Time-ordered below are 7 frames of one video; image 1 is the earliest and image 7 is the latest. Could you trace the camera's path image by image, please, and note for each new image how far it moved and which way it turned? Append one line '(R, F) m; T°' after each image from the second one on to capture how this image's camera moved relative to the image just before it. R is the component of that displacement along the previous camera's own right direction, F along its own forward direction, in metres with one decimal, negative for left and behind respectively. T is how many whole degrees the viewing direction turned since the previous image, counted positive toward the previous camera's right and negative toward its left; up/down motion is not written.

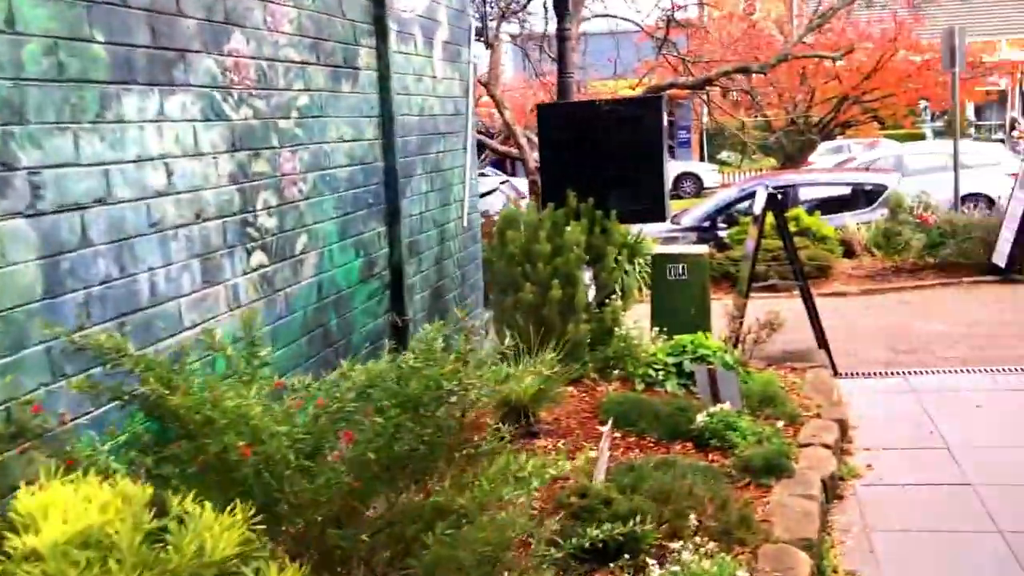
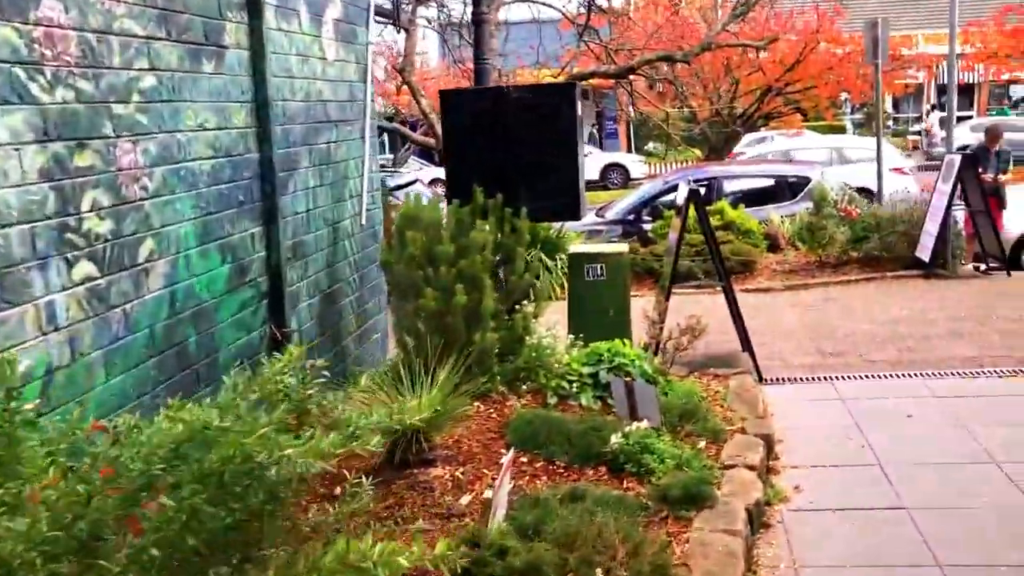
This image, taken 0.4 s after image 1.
(+0.2, +0.5) m; +4°
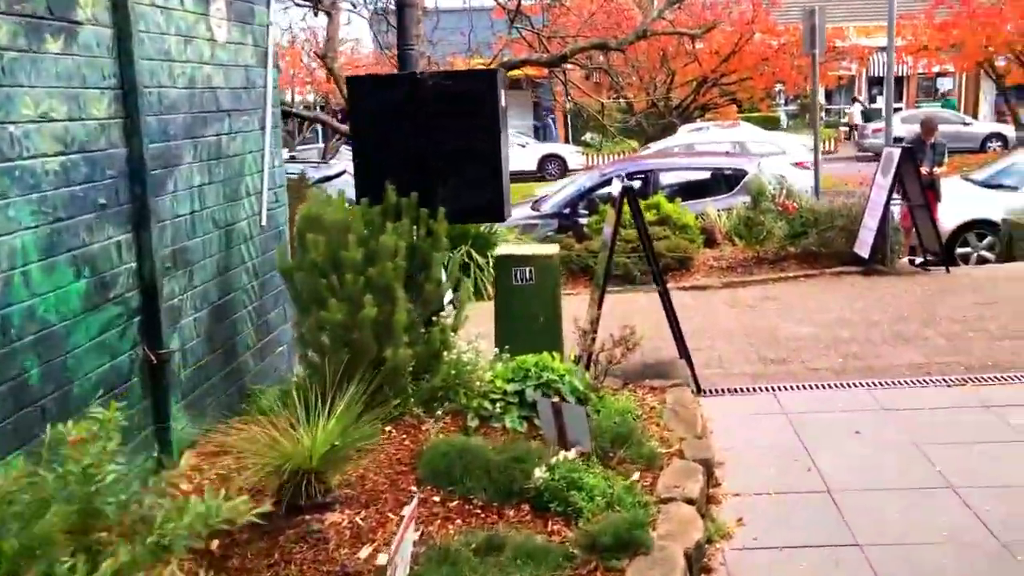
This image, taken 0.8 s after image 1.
(+0.1, +0.5) m; +4°
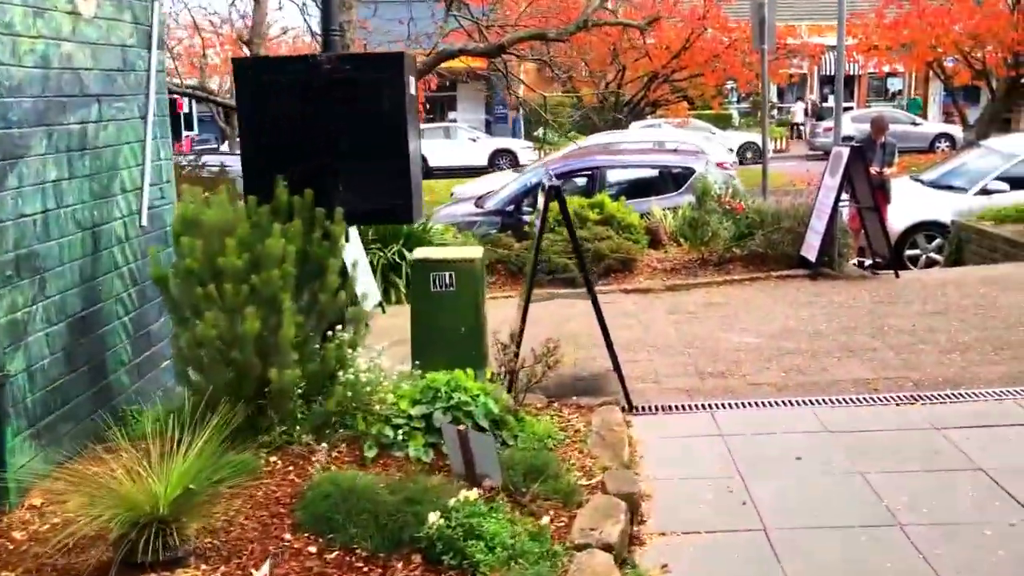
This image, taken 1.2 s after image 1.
(+0.2, +0.5) m; +3°
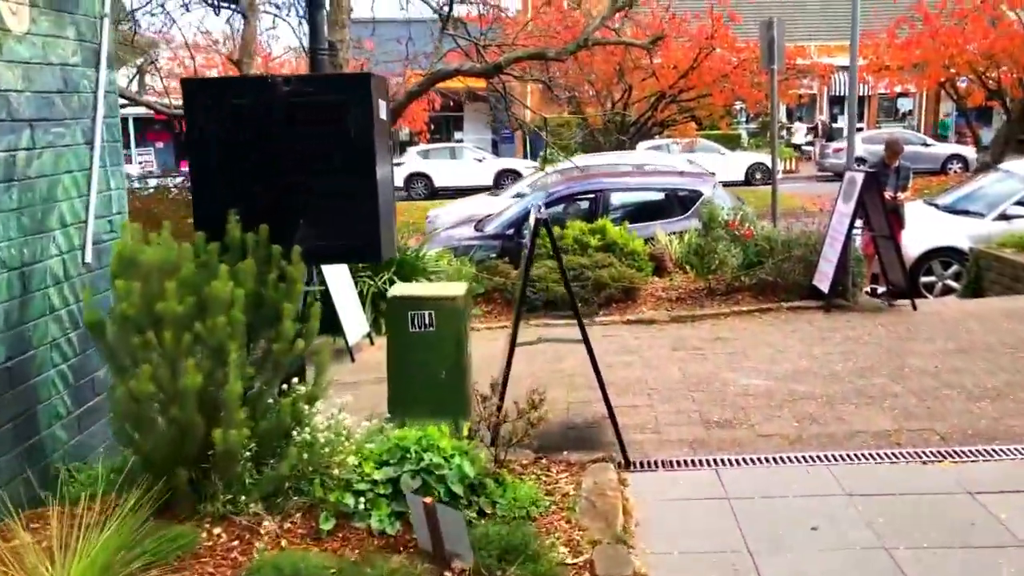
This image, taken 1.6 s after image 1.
(+0.1, +0.4) m; -1°
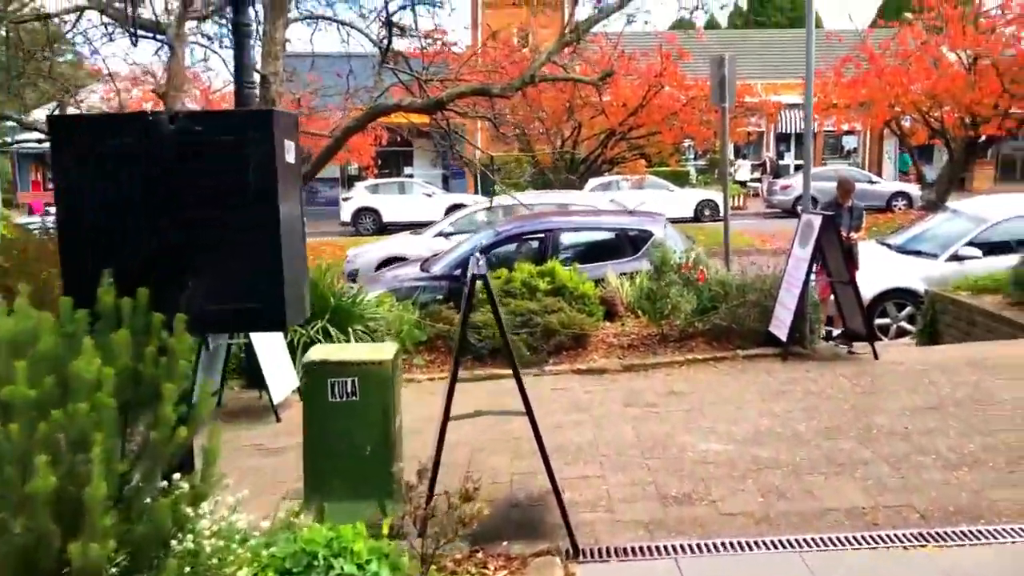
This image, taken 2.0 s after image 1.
(+0.1, +0.5) m; +3°
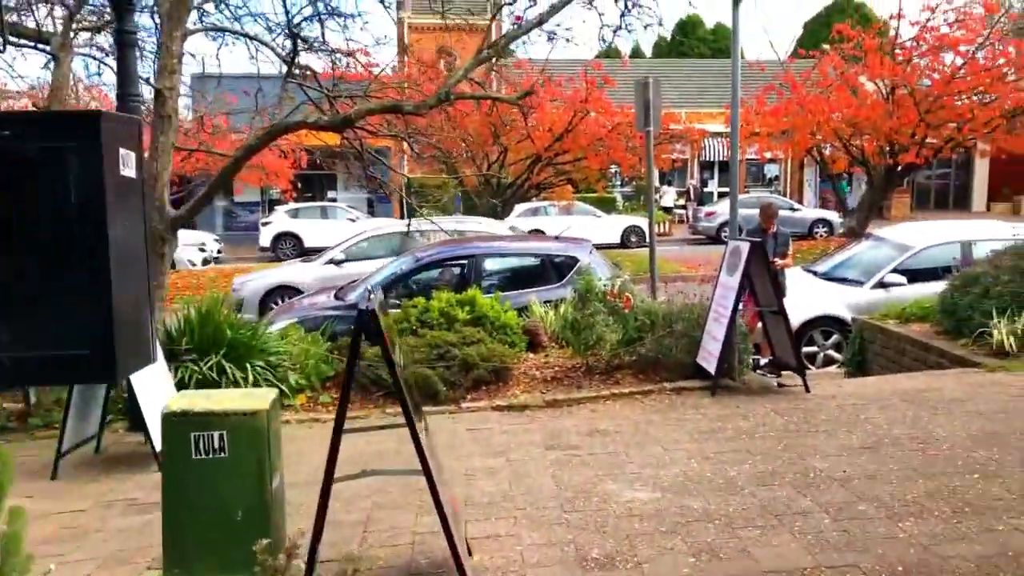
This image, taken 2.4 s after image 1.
(+0.1, +0.5) m; +4°
